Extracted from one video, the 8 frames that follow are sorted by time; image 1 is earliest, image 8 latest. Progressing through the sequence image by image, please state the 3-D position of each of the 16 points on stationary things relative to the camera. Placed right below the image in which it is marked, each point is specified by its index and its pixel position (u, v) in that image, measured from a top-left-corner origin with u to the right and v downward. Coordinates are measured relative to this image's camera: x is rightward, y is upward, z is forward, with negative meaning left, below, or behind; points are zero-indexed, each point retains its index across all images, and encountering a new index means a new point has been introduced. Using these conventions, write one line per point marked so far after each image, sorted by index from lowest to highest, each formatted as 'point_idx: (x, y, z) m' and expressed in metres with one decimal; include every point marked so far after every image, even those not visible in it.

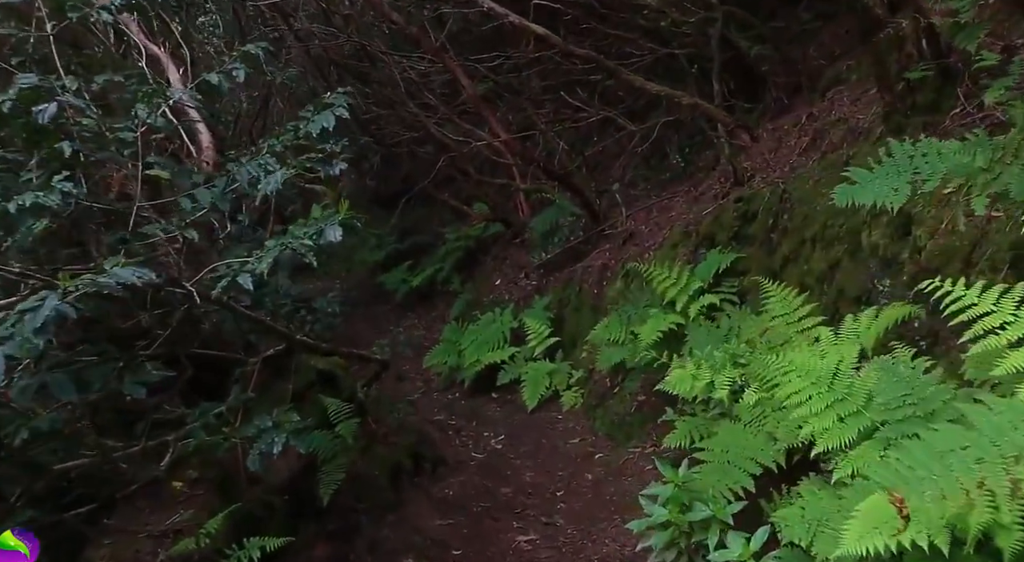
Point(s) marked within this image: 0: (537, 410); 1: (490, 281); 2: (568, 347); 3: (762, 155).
0: (+0.2, -1.3, +9.1) m
1: (-0.3, 0.0, +13.2) m
2: (+0.6, -0.7, +9.7) m
3: (+2.1, +1.1, +7.6) m
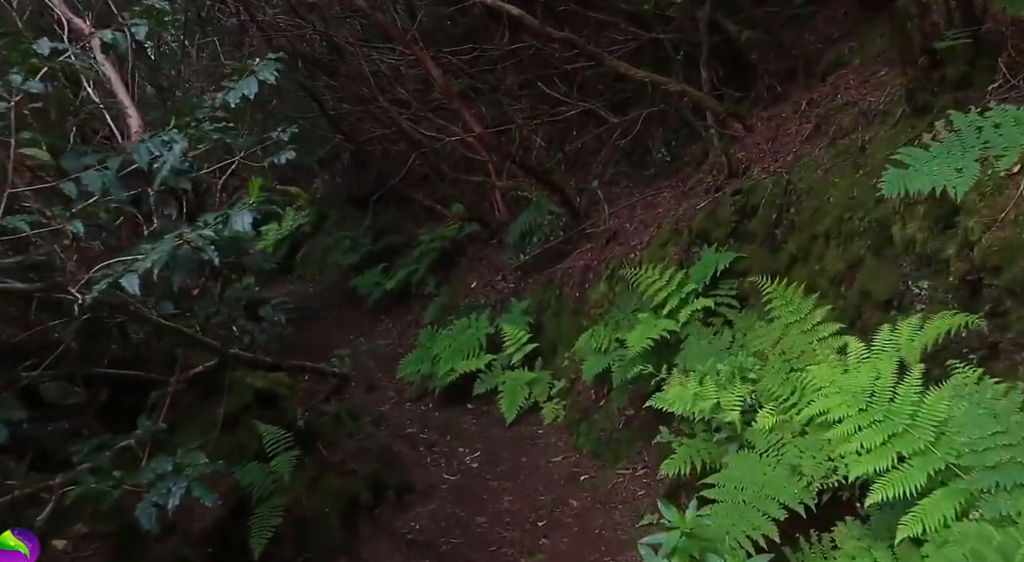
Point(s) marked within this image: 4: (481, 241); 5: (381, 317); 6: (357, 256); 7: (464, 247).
0: (0.0, -1.3, +8.4) m
1: (-0.6, 0.0, +12.5) m
2: (+0.4, -0.7, +9.0) m
3: (+1.9, +1.0, +7.0) m
4: (-0.4, +0.6, +13.5) m
5: (-2.0, -0.5, +14.2) m
6: (-2.7, +0.5, +15.9) m
7: (-0.7, +0.5, +13.7) m
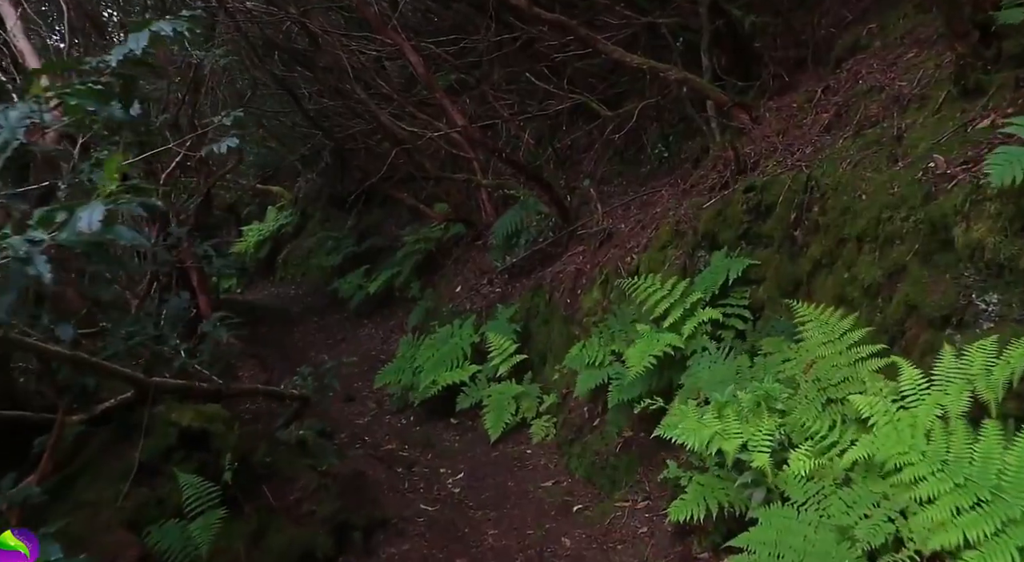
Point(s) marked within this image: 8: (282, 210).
0: (-0.1, -1.4, +7.8) m
1: (-0.8, -0.1, +11.8) m
2: (+0.2, -0.8, +8.3) m
3: (+1.8, +1.0, +6.3) m
4: (-0.6, +0.6, +12.8) m
5: (-2.2, -0.6, +13.5) m
6: (-2.9, +0.4, +15.2) m
7: (-0.9, +0.5, +13.0) m
8: (-4.6, +1.4, +18.4) m
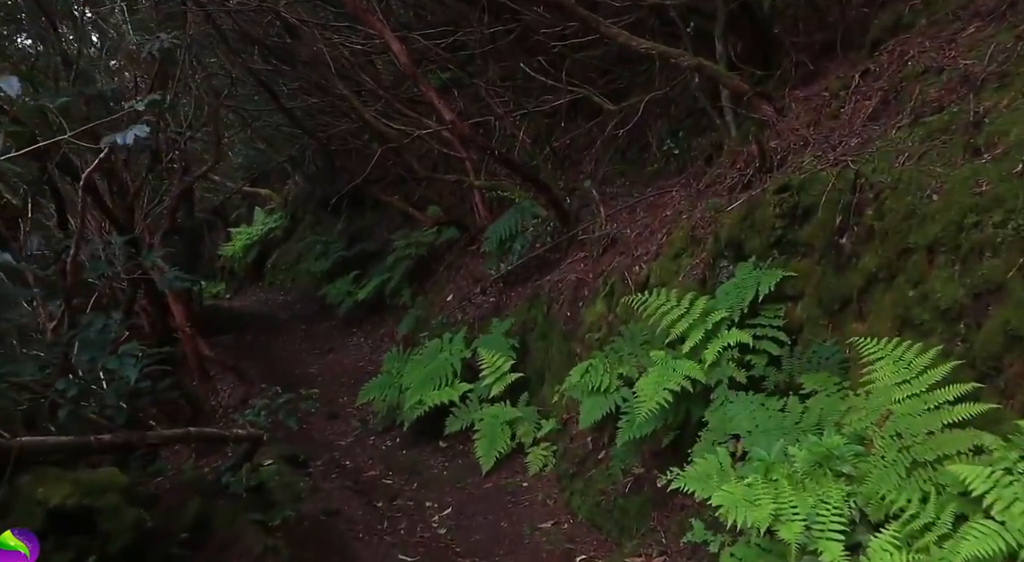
0: (-0.2, -1.5, +7.0) m
1: (-0.9, -0.2, +11.0) m
2: (+0.2, -0.9, +7.5) m
3: (+1.7, +0.9, +5.5) m
4: (-0.7, +0.4, +12.1) m
5: (-2.3, -0.7, +12.7) m
6: (-3.0, +0.3, +14.4) m
7: (-1.0, +0.4, +12.2) m
8: (-4.7, +1.3, +17.6) m
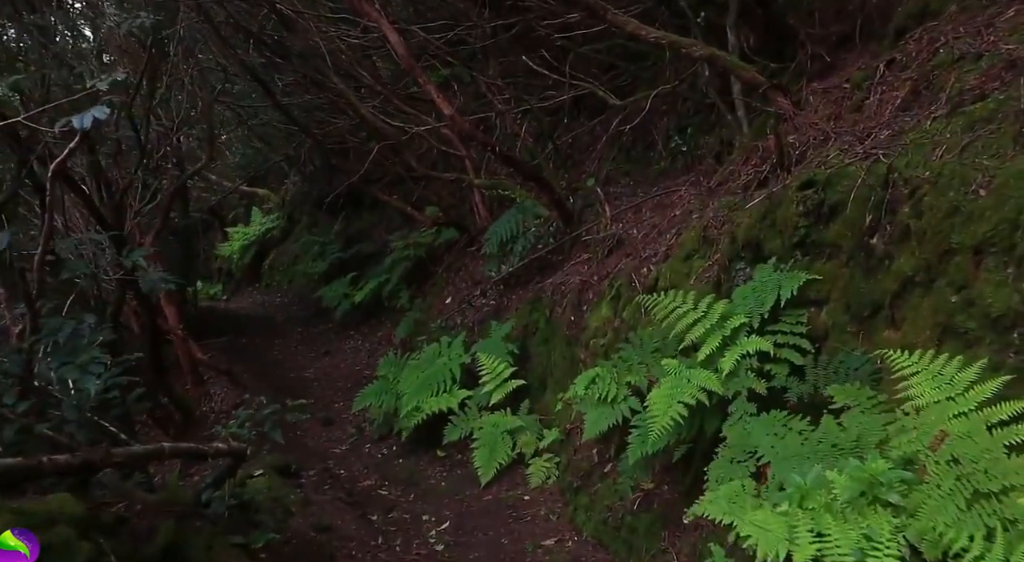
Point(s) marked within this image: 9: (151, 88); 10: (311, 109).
0: (-0.2, -1.5, +6.6) m
1: (-0.9, -0.2, +10.7) m
2: (+0.2, -0.9, +7.2) m
3: (+1.8, +0.9, +5.2) m
4: (-0.7, +0.4, +11.7) m
5: (-2.2, -0.7, +12.4) m
6: (-3.0, +0.3, +14.1) m
7: (-1.0, +0.3, +11.9) m
8: (-4.6, +1.3, +17.3) m
9: (-3.9, +2.1, +9.7) m
10: (-2.9, +2.5, +13.0) m
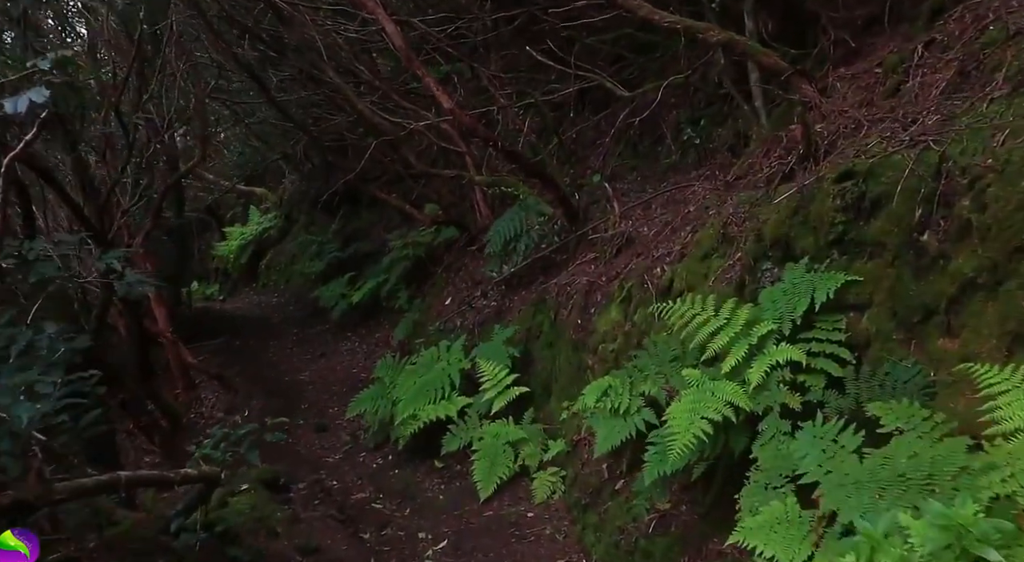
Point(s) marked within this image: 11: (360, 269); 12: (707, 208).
0: (-0.1, -1.5, +6.2) m
1: (-0.8, -0.2, +10.3) m
2: (+0.2, -0.9, +6.8) m
3: (+1.8, +0.9, +4.8) m
4: (-0.7, +0.4, +11.3) m
5: (-2.2, -0.7, +12.0) m
6: (-2.9, +0.3, +13.7) m
7: (-0.9, +0.3, +11.5) m
8: (-4.6, +1.3, +16.9) m
9: (-3.9, +2.1, +9.3) m
10: (-2.9, +2.5, +12.6) m
11: (-2.3, +0.2, +13.3) m
12: (+1.3, +0.5, +5.9) m
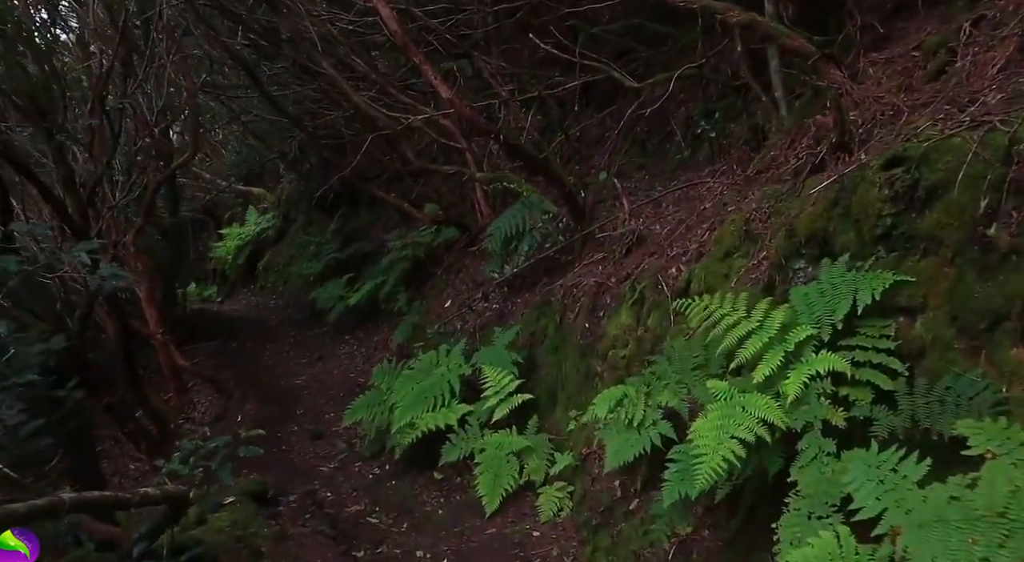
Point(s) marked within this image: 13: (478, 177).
0: (-0.1, -1.5, +5.8) m
1: (-0.8, -0.2, +9.9) m
2: (+0.2, -0.9, +6.4) m
3: (+1.8, +0.9, +4.4) m
4: (-0.6, +0.4, +10.9) m
5: (-2.2, -0.8, +11.5) m
6: (-2.9, +0.2, +13.3) m
7: (-0.9, +0.3, +11.1) m
8: (-4.6, +1.3, +16.5) m
9: (-3.8, +2.0, +8.9) m
10: (-2.8, +2.4, +12.2) m
11: (-2.2, +0.2, +12.9) m
12: (+1.3, +0.5, +5.4) m
13: (-0.3, +1.0, +8.5) m
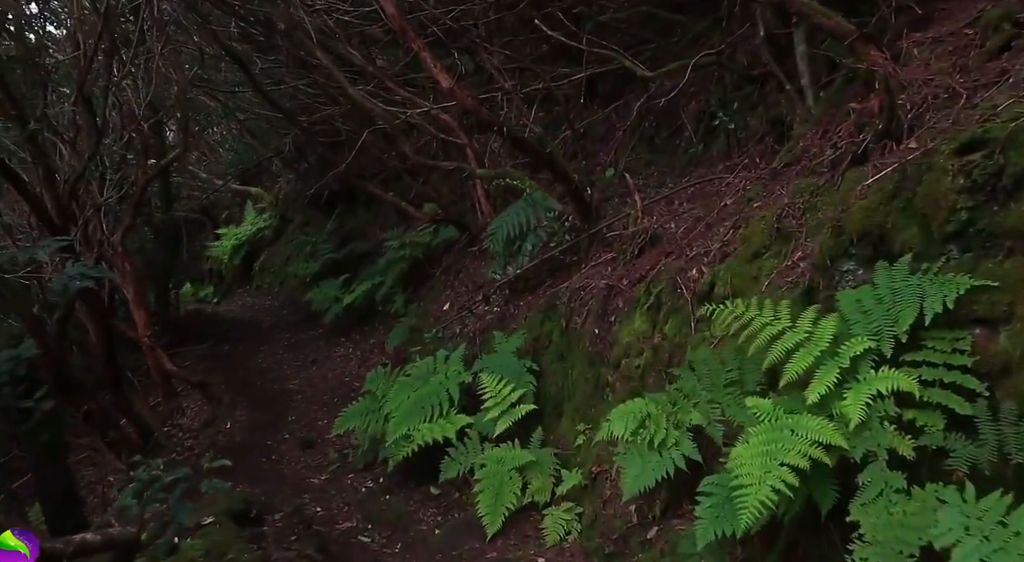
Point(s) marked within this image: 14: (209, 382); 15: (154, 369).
0: (-0.1, -1.5, +5.3) m
1: (-0.8, -0.2, +9.4) m
2: (+0.2, -0.9, +5.9) m
3: (+1.8, +0.9, +3.9) m
4: (-0.6, +0.4, +10.4) m
5: (-2.2, -0.8, +11.1) m
6: (-2.9, +0.2, +12.8) m
7: (-0.9, +0.3, +10.6) m
8: (-4.6, +1.2, +16.0) m
9: (-3.8, +2.0, +8.4) m
10: (-2.8, +2.4, +11.7) m
11: (-2.2, +0.1, +12.5) m
12: (+1.3, +0.5, +5.0) m
13: (-0.3, +1.0, +8.1) m
14: (-3.5, -1.2, +10.3) m
15: (-3.9, -0.9, +9.6) m
